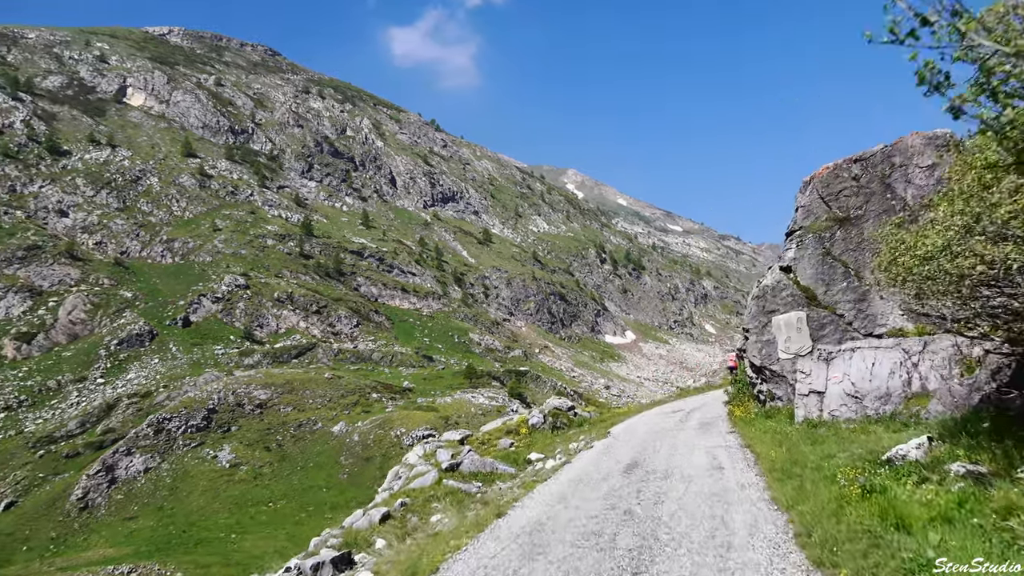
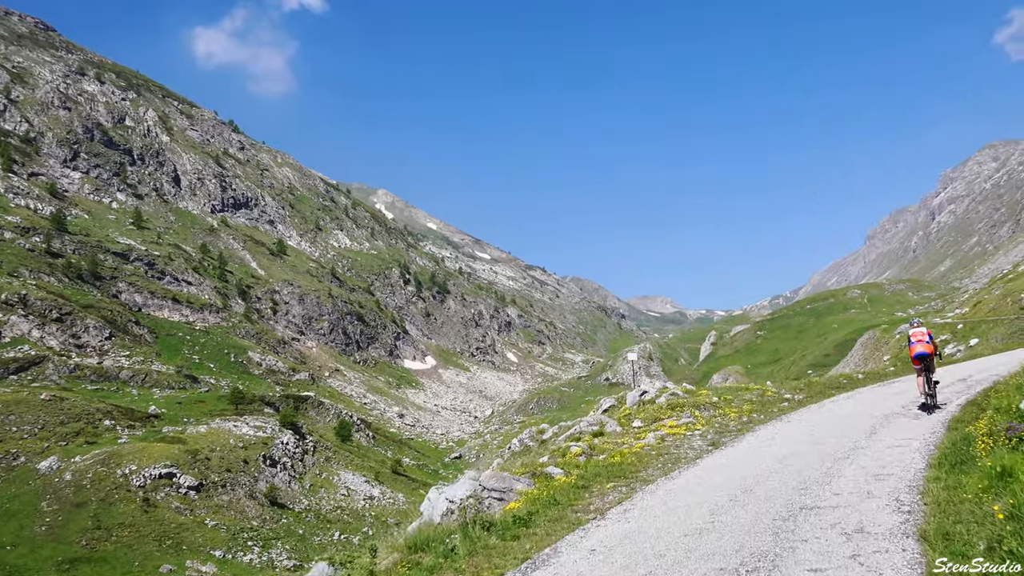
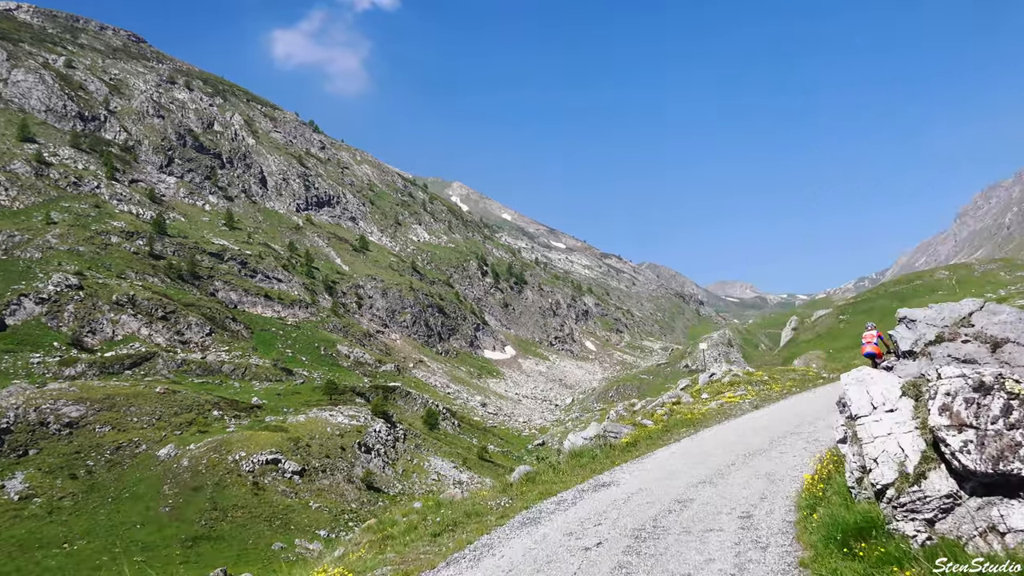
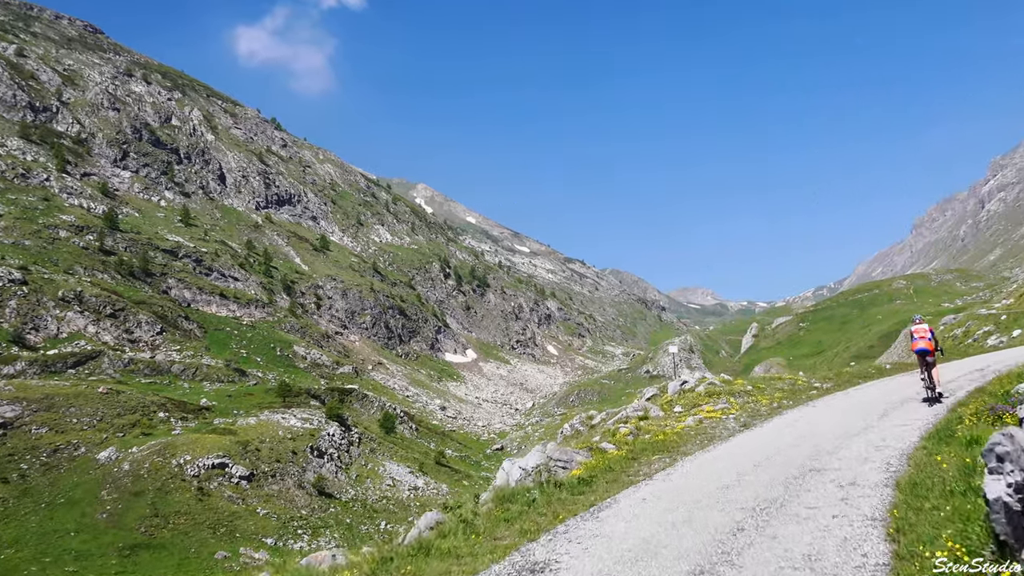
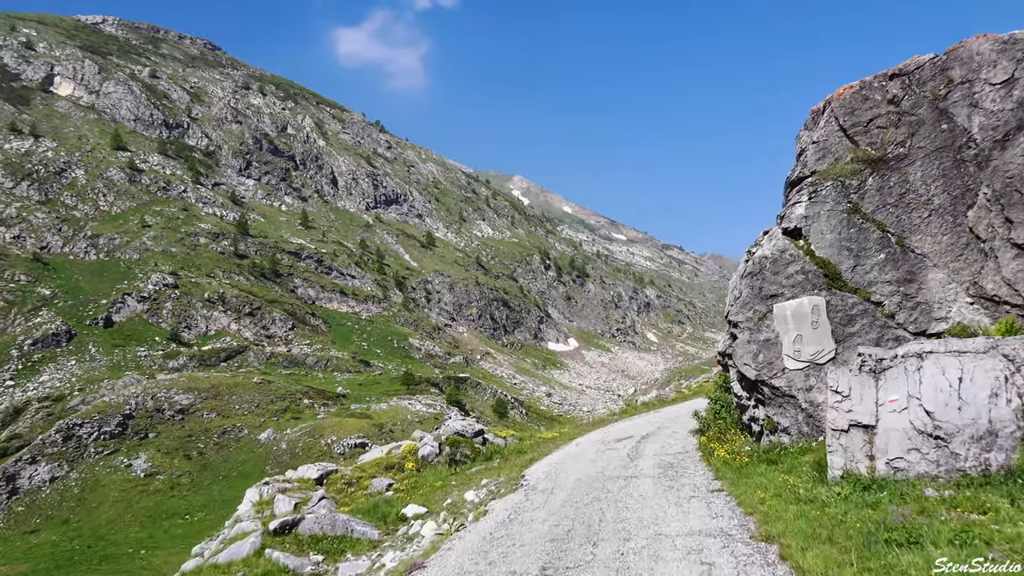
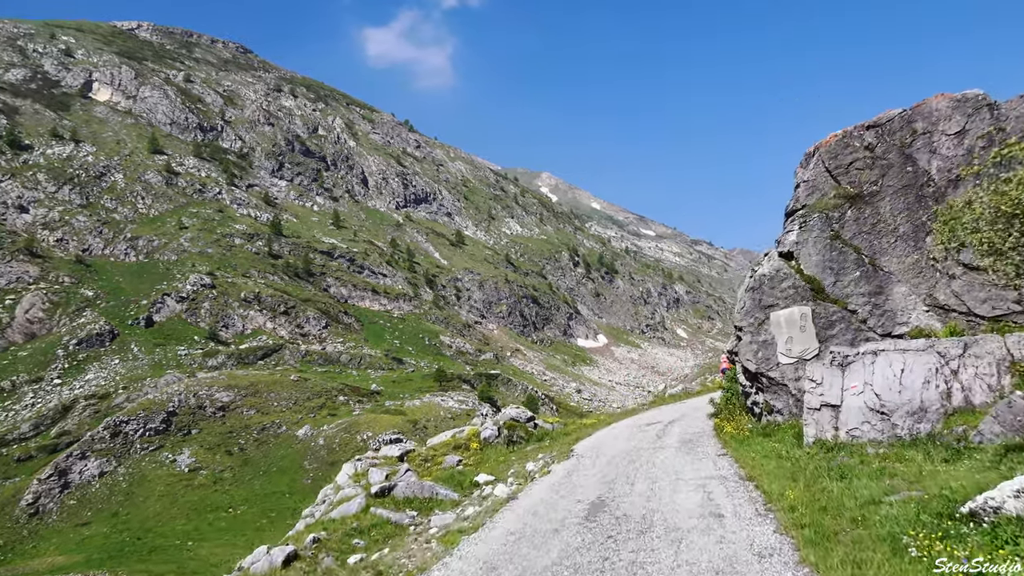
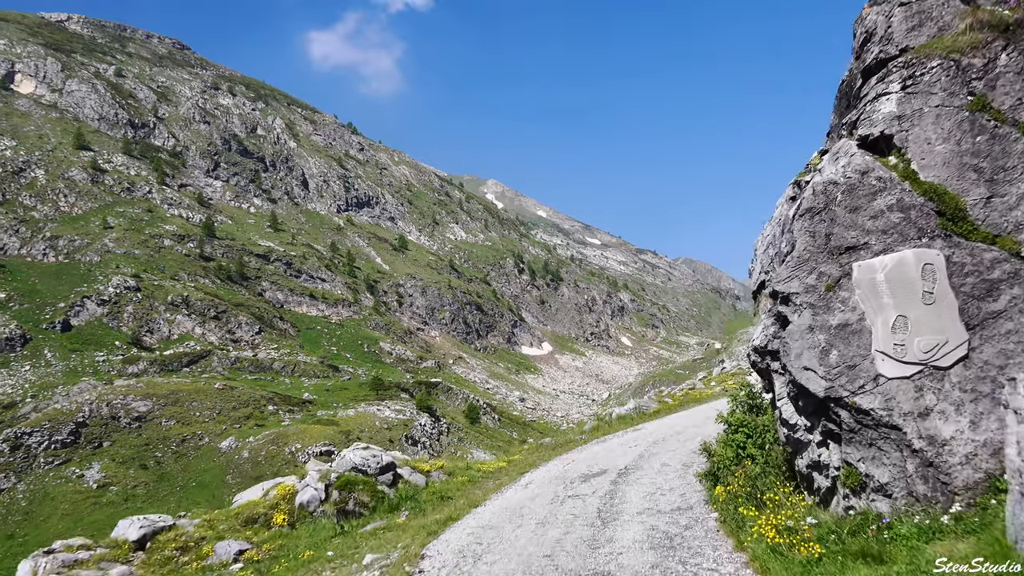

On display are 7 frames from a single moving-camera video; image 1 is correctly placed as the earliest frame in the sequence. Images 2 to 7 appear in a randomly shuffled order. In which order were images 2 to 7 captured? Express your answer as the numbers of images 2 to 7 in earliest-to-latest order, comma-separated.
6, 5, 7, 3, 4, 2
